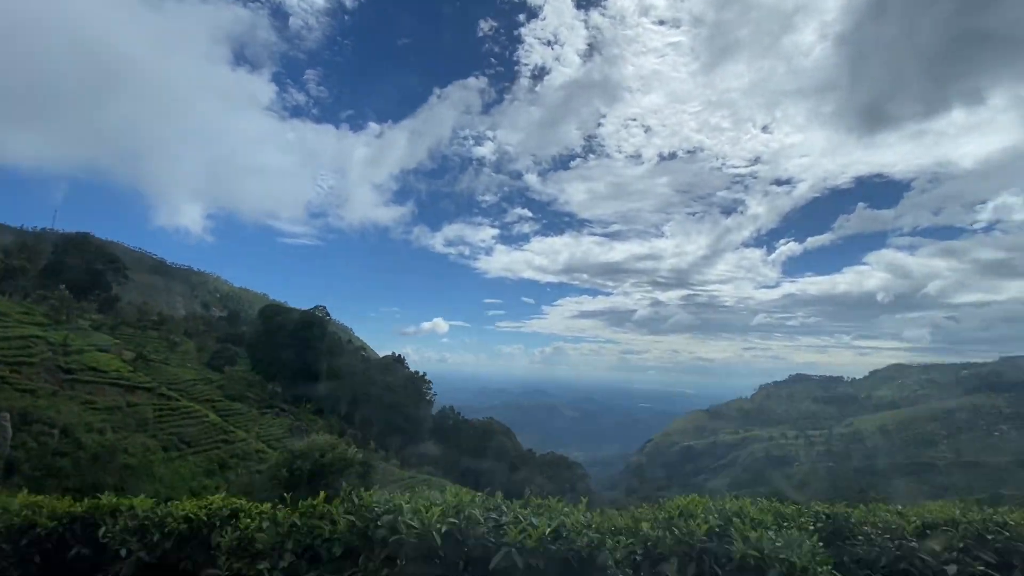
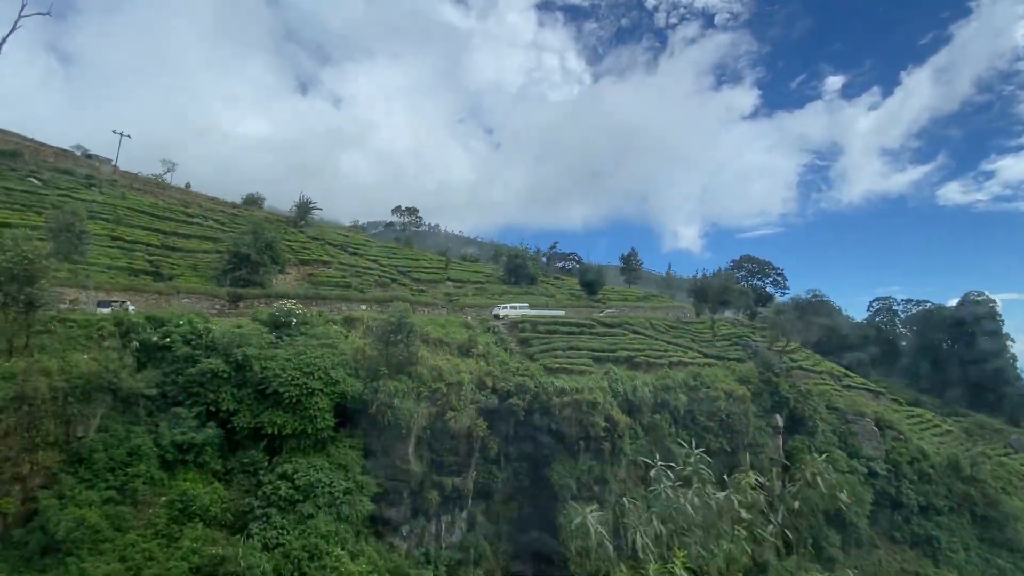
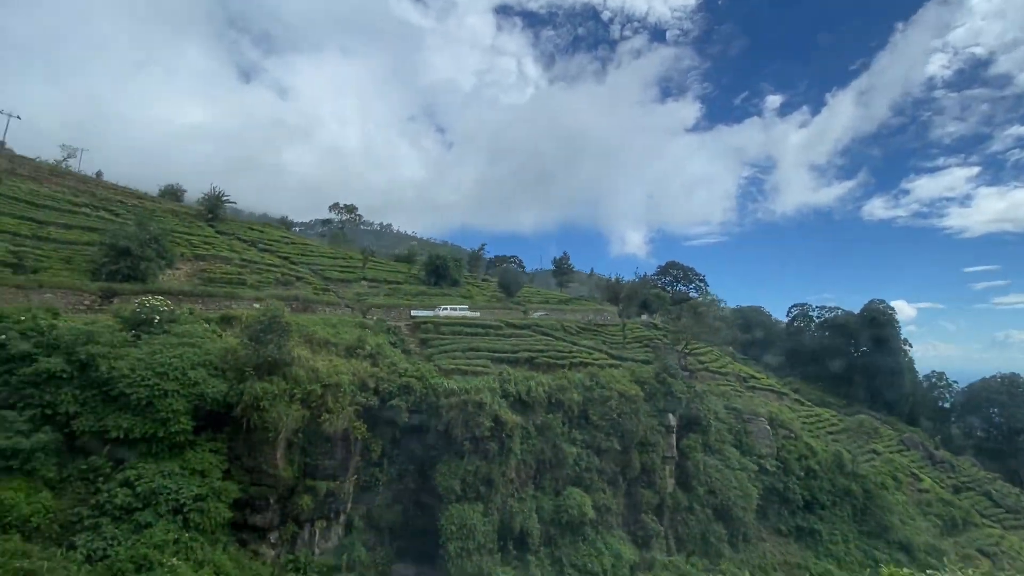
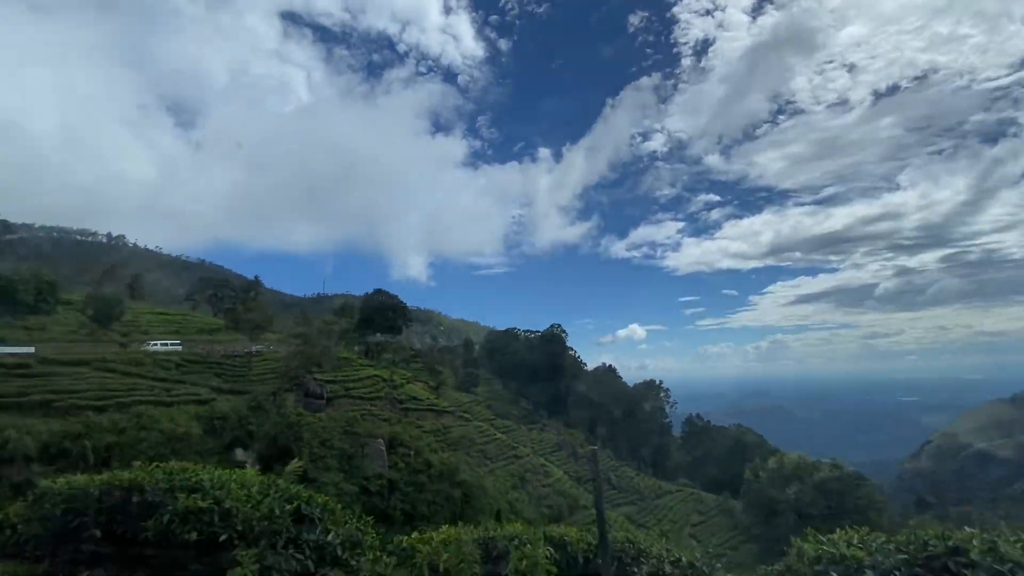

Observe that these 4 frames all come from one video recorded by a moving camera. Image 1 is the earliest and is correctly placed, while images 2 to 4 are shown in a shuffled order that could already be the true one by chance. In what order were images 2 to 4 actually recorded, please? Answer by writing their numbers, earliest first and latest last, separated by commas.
4, 3, 2
